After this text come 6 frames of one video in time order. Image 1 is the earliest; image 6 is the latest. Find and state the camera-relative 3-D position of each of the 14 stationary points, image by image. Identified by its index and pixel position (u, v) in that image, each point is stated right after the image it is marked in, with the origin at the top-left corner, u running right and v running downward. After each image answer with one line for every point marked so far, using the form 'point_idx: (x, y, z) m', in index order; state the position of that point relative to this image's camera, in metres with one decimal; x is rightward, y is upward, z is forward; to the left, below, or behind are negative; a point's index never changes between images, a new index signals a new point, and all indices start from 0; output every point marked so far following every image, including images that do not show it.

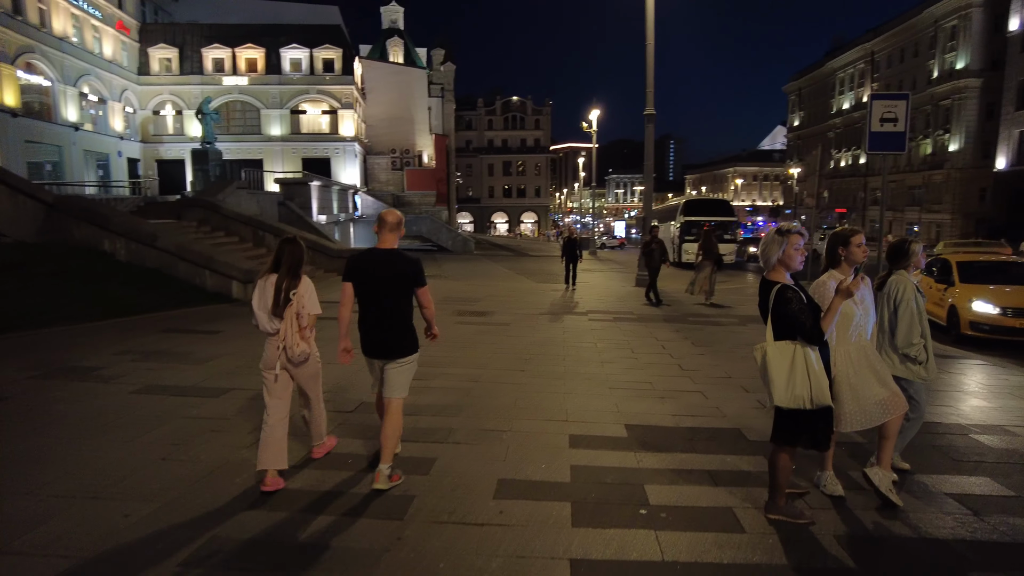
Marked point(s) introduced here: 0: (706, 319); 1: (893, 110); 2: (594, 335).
0: (+3.6, -0.6, +12.0) m
1: (+5.7, +2.7, +9.7) m
2: (+1.3, -0.7, +9.8) m
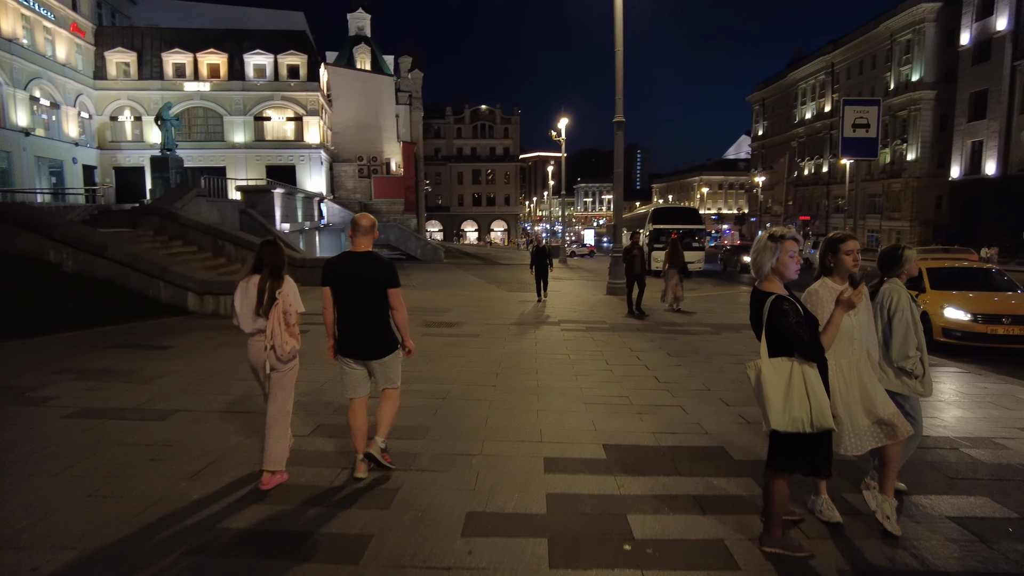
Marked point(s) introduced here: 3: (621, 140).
0: (+3.1, -0.7, +11.8) m
1: (+5.3, +2.6, +9.6) m
2: (+0.8, -0.9, +9.5) m
3: (+3.2, +4.4, +19.0) m
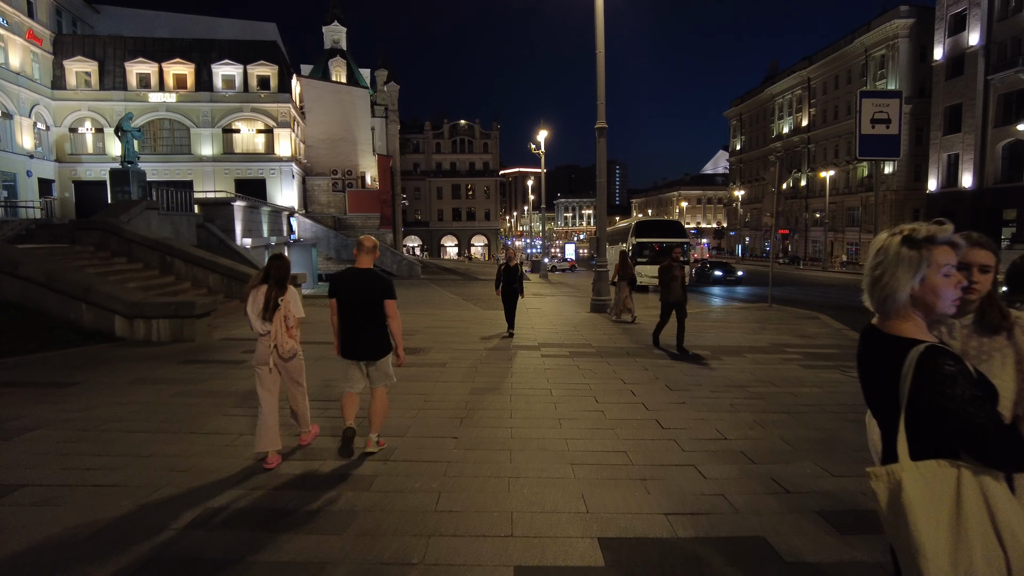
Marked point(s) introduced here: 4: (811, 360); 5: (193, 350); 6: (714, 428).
0: (+2.6, -1.1, +10.4) m
1: (+4.9, +2.3, +8.4) m
2: (+0.5, -1.1, +8.1) m
3: (+2.5, +3.9, +17.8) m
4: (+4.6, -1.1, +10.0) m
5: (-5.2, -1.0, +10.5) m
6: (+1.9, -1.3, +5.9) m
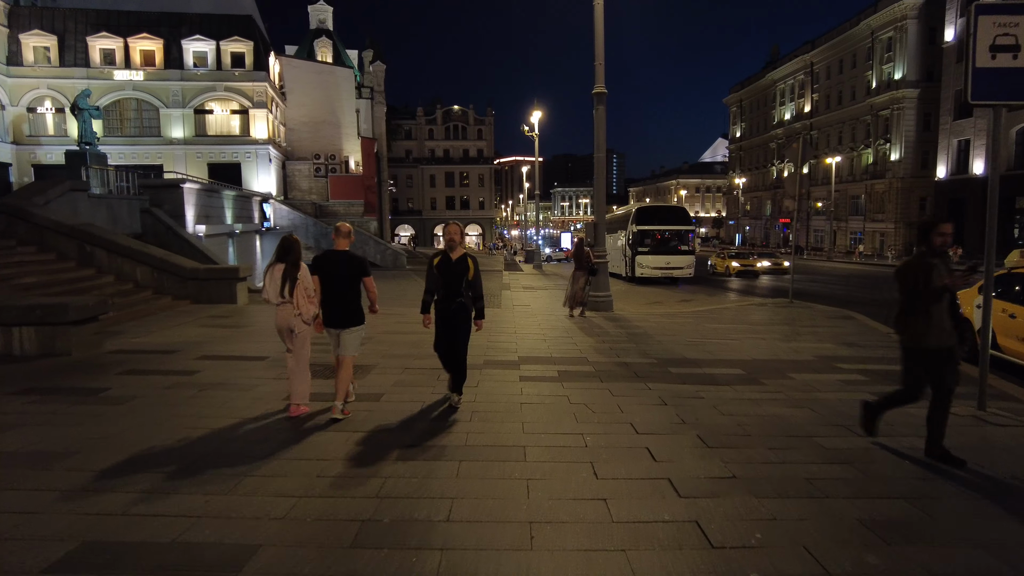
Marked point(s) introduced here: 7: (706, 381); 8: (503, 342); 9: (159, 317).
0: (+2.3, -1.0, +7.9) m
1: (+4.5, +2.3, +5.8) m
2: (+0.1, -1.2, +5.5) m
3: (+2.1, +4.0, +15.2) m
4: (+4.3, -1.1, +7.5) m
5: (-5.6, -1.0, +7.9) m
6: (+1.5, -1.3, +3.3) m
7: (+2.2, -1.1, +7.5) m
8: (-0.2, -0.8, +10.0) m
9: (-7.0, -0.6, +12.7) m
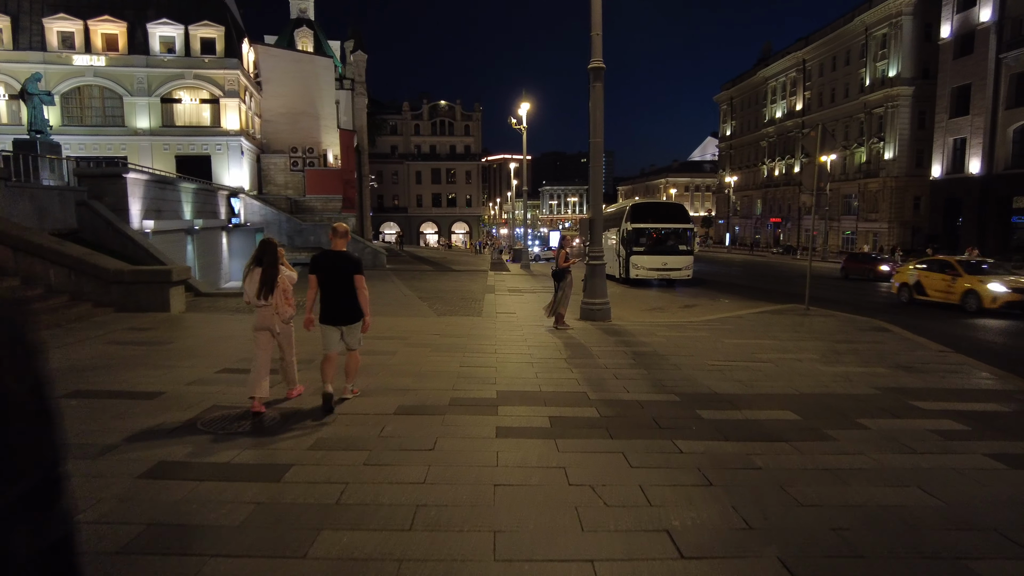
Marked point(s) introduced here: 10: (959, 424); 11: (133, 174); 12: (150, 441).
0: (+2.1, -1.2, +5.8) m
1: (+4.3, +2.2, +3.8) m
2: (-0.1, -1.3, +3.5) m
3: (+1.8, +3.9, +13.1) m
4: (+4.0, -1.3, +5.4) m
5: (-5.8, -1.1, +5.7) m
6: (+1.4, -1.5, +1.2) m
7: (+2.0, -1.2, +5.4) m
8: (-0.4, -1.0, +7.9) m
9: (-7.3, -0.7, +10.5) m
10: (+4.0, -1.2, +5.8) m
11: (-11.3, +3.4, +19.3) m
12: (-2.8, -1.2, +5.1) m
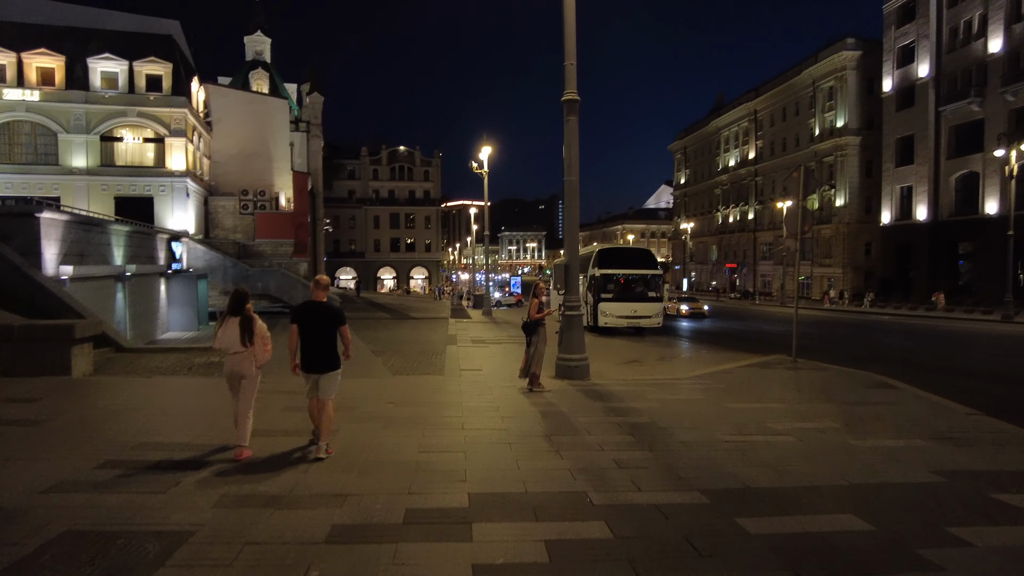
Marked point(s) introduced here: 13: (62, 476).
0: (+1.9, -1.6, +4.3) m
1: (+4.3, +1.8, +2.7) m
2: (-0.1, -1.6, +1.8) m
3: (+1.1, +2.9, +11.9) m
4: (+3.9, -1.7, +4.1) m
5: (-5.9, -1.6, +3.7) m
6: (+1.5, -1.6, -0.3) m
7: (+1.9, -1.7, +3.9) m
8: (-0.7, -1.6, +6.3) m
9: (-7.7, -1.5, +8.4) m
10: (+3.9, -1.7, +4.4) m
11: (-12.3, +1.9, +17.2) m
12: (-2.9, -1.6, +3.3) m
13: (-3.9, -1.6, +5.4) m
